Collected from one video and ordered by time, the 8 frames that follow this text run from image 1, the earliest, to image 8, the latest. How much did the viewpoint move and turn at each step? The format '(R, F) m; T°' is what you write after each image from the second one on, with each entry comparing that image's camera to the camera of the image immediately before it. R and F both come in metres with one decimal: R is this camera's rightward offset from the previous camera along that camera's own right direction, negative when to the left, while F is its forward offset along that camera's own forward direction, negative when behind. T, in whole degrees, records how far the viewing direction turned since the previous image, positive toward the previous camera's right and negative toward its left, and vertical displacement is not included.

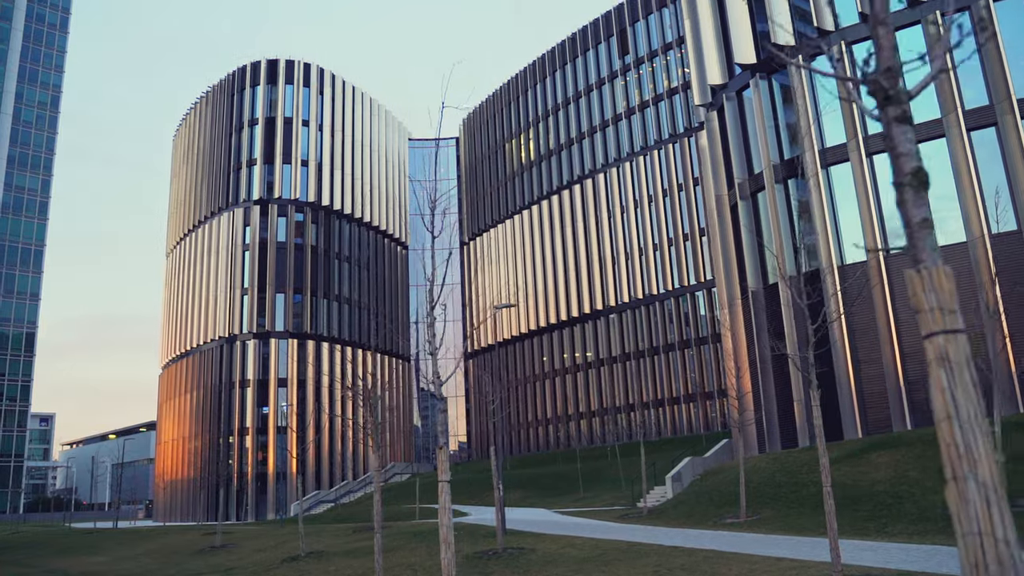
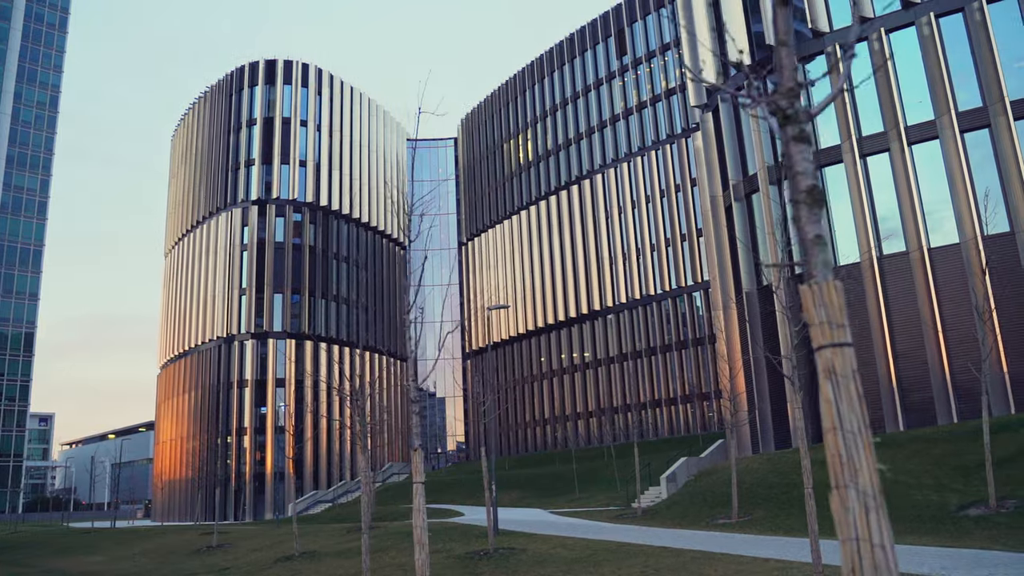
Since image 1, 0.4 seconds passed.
(+0.2, -0.1) m; 0°
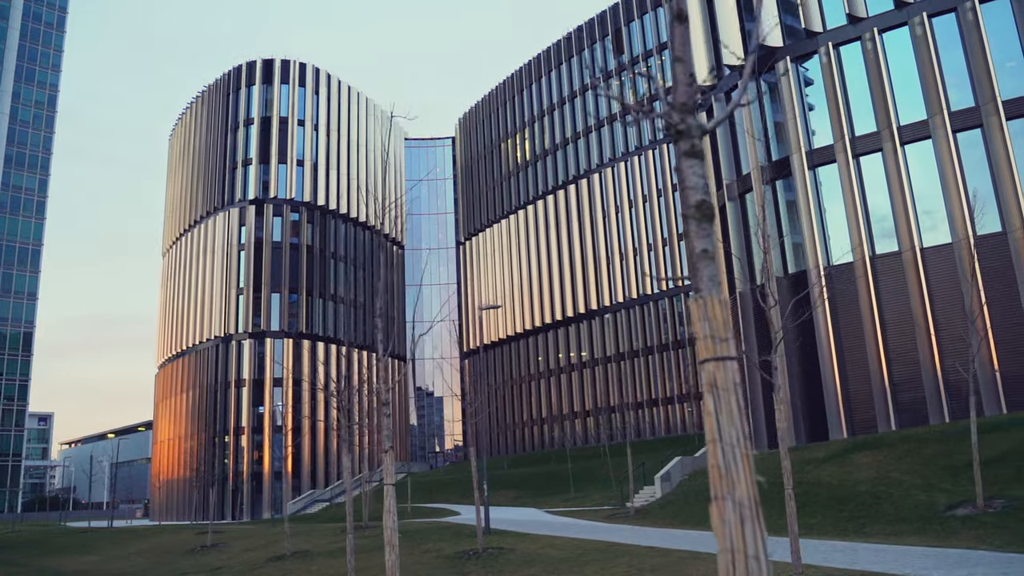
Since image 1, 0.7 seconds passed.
(+0.2, 0.0) m; 0°
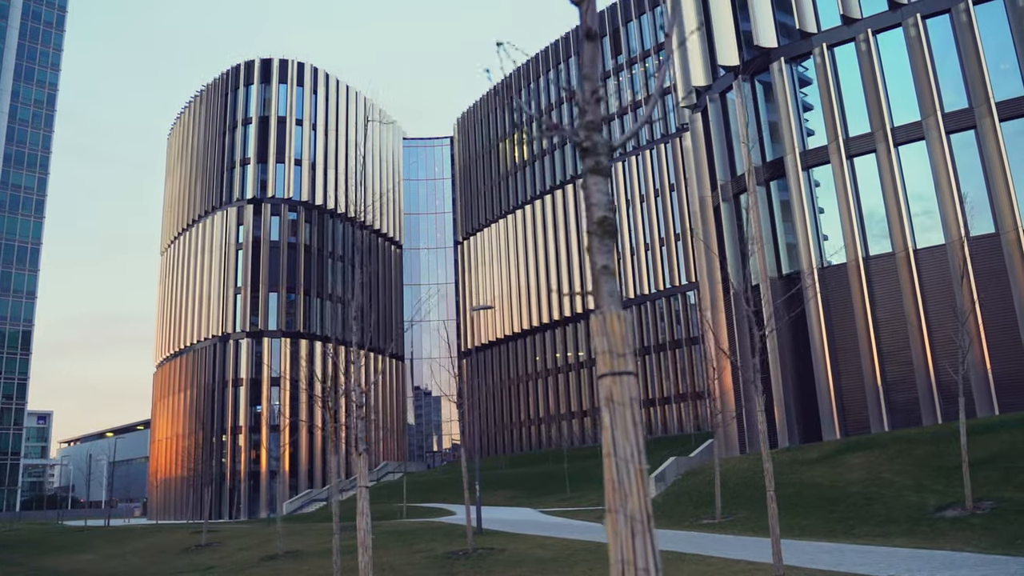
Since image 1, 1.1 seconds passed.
(+0.2, 0.0) m; 0°
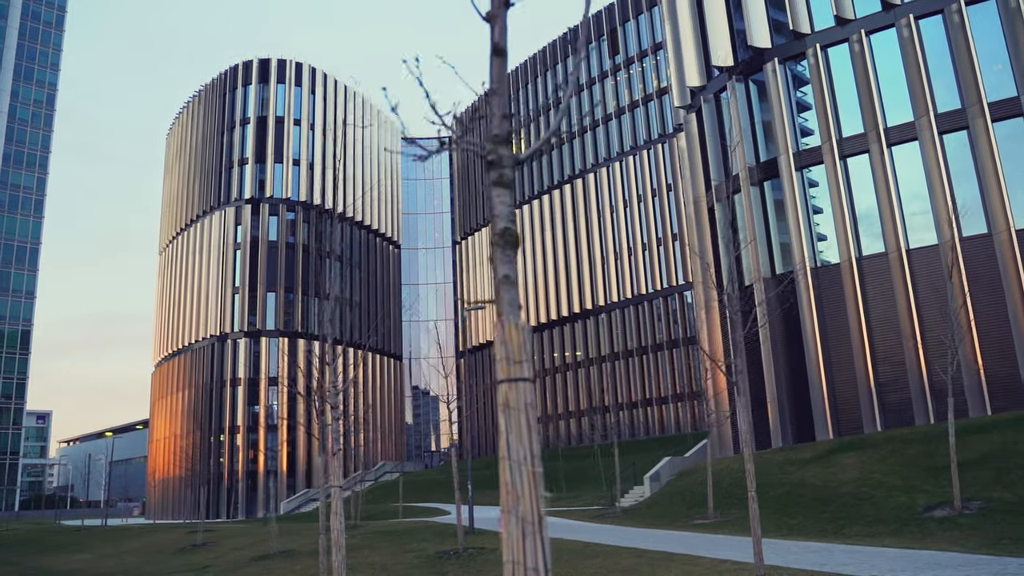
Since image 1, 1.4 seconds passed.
(+0.2, -0.1) m; 0°
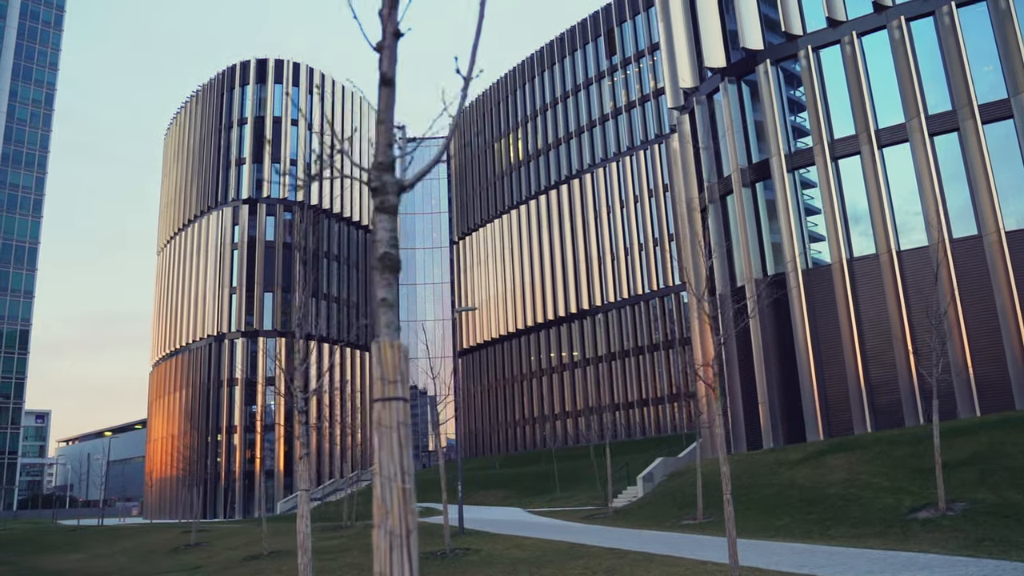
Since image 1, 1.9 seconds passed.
(+0.3, -0.1) m; 0°
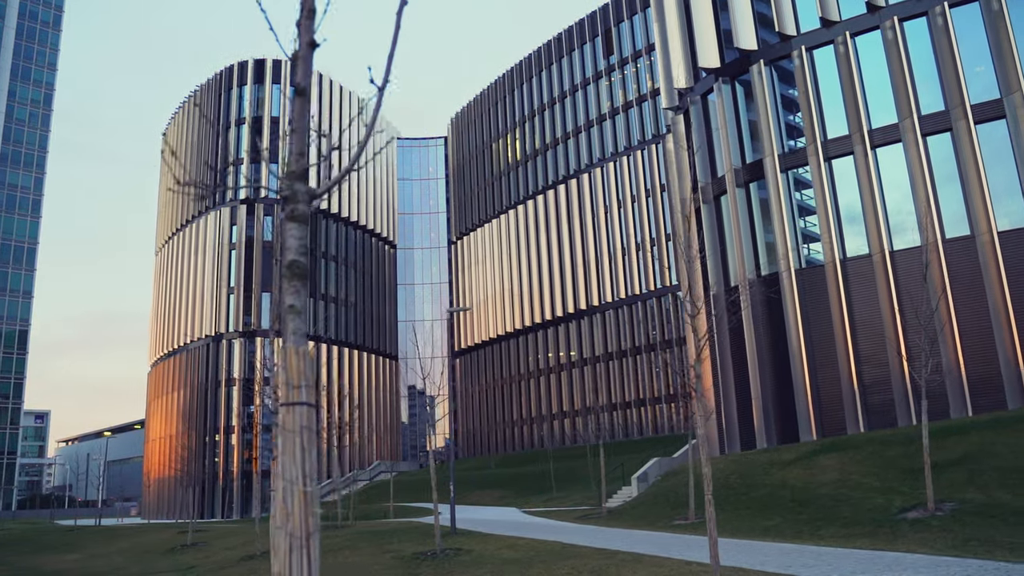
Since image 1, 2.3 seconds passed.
(+0.2, 0.0) m; 0°
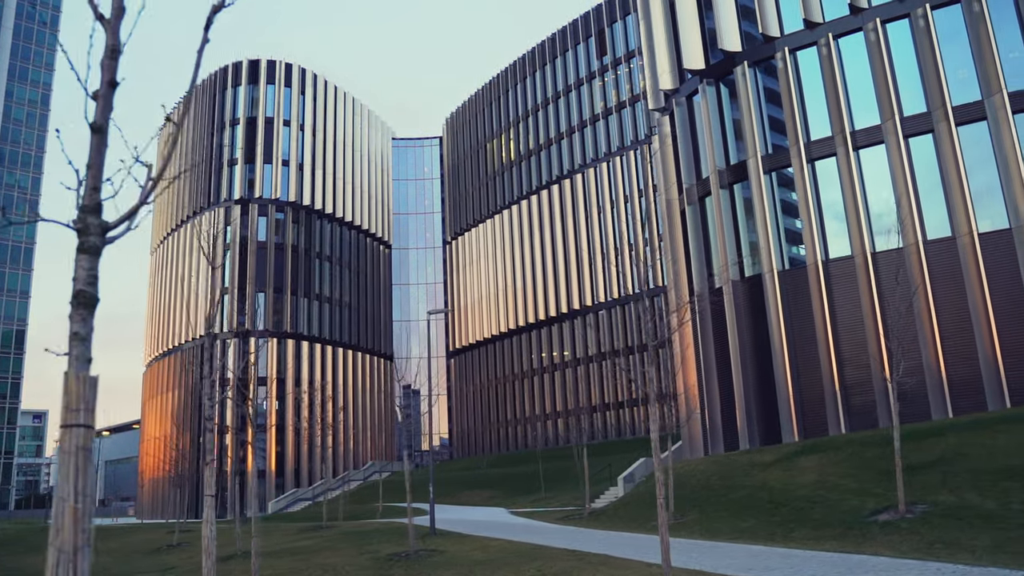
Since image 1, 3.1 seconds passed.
(+0.6, -0.1) m; 0°
